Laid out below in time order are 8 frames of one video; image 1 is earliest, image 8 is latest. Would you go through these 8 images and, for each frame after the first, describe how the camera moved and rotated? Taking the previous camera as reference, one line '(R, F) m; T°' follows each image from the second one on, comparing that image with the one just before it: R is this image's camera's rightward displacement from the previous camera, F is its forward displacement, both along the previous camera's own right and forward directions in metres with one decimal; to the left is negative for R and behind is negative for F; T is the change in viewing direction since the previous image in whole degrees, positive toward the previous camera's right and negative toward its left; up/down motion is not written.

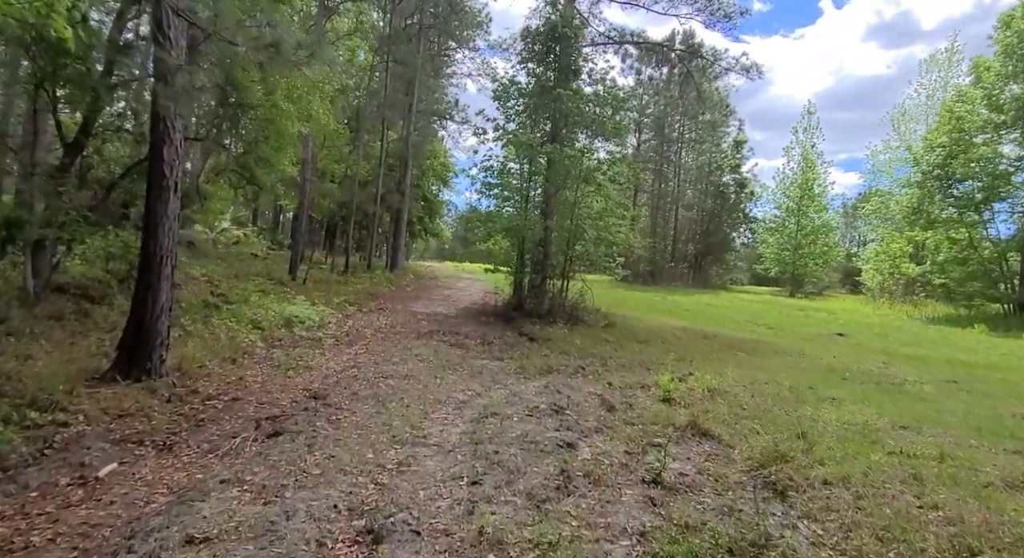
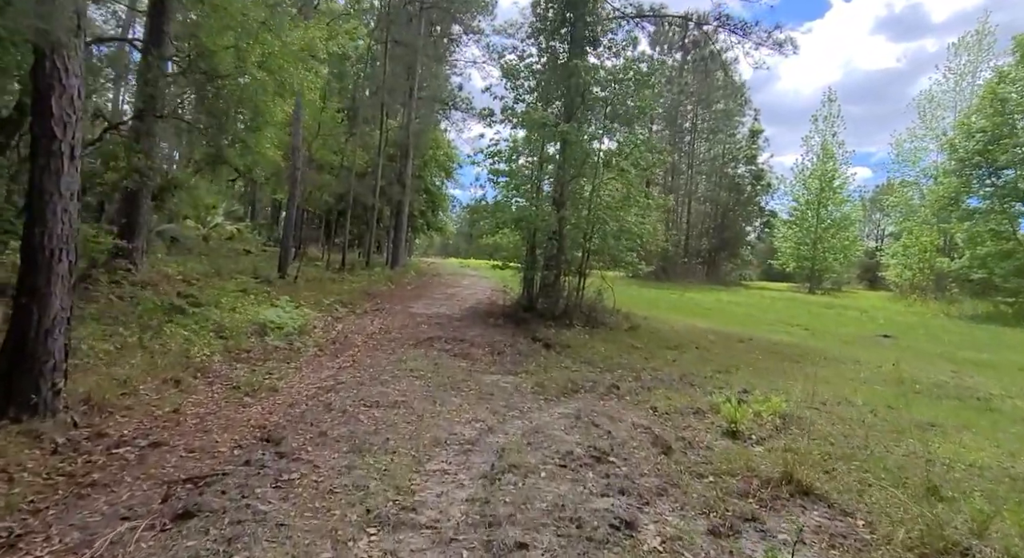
(-0.1, +1.4) m; 0°
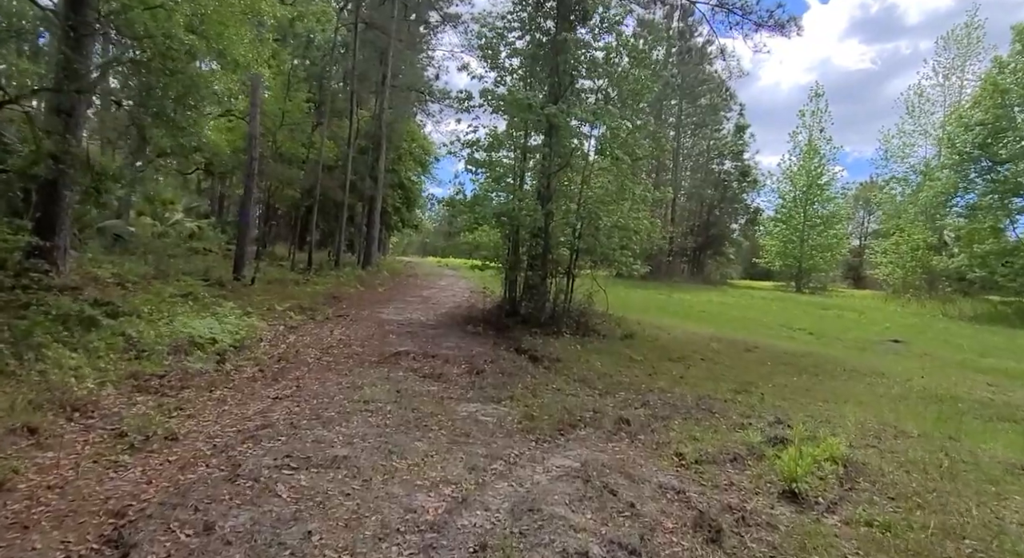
(0.0, +1.3) m; +2°
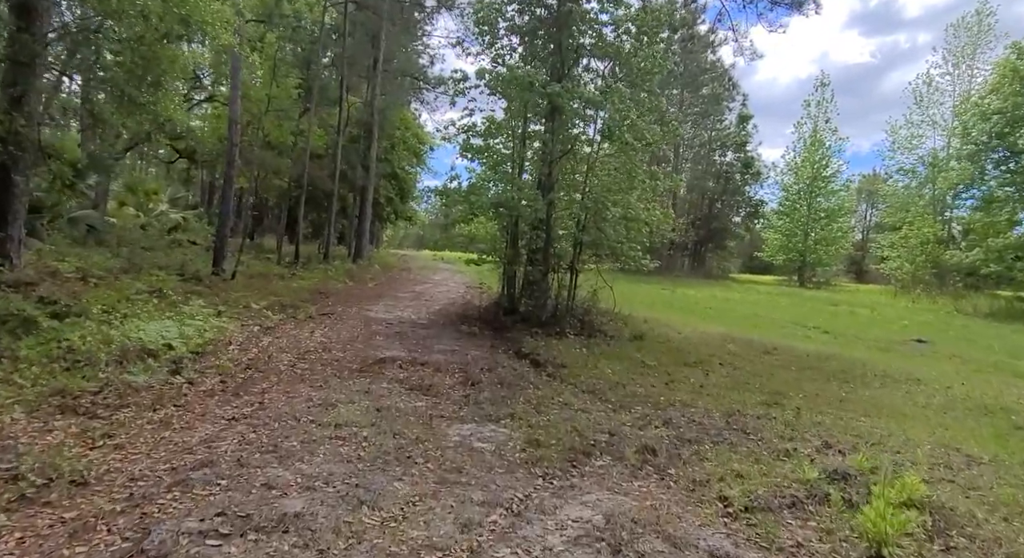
(0.0, +0.8) m; 0°
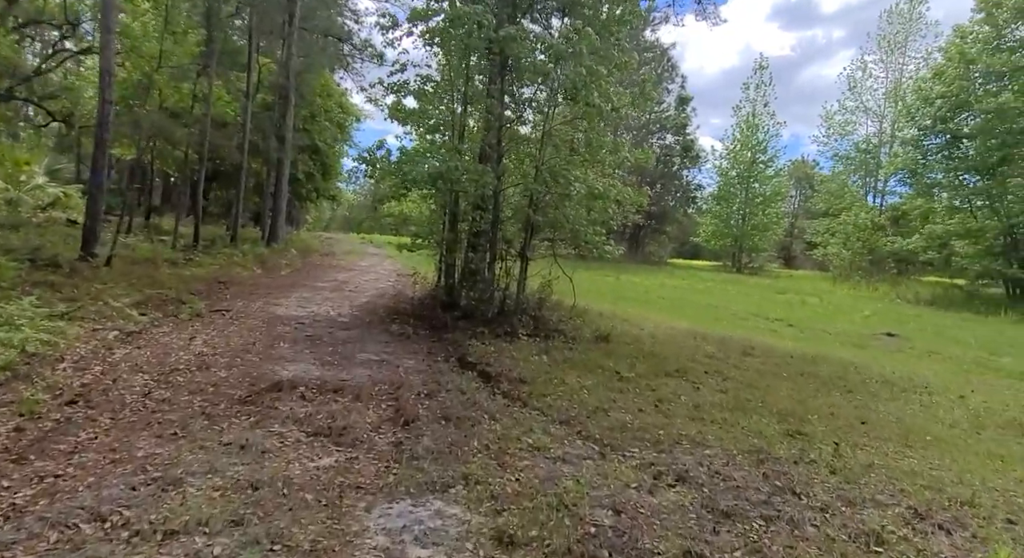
(-0.1, +1.6) m; +7°
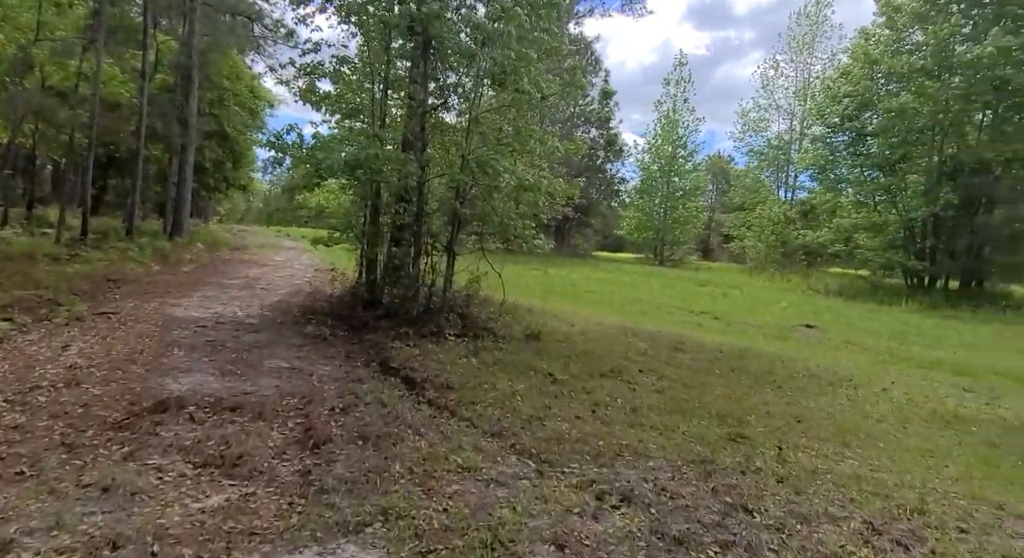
(0.0, +0.4) m; +7°
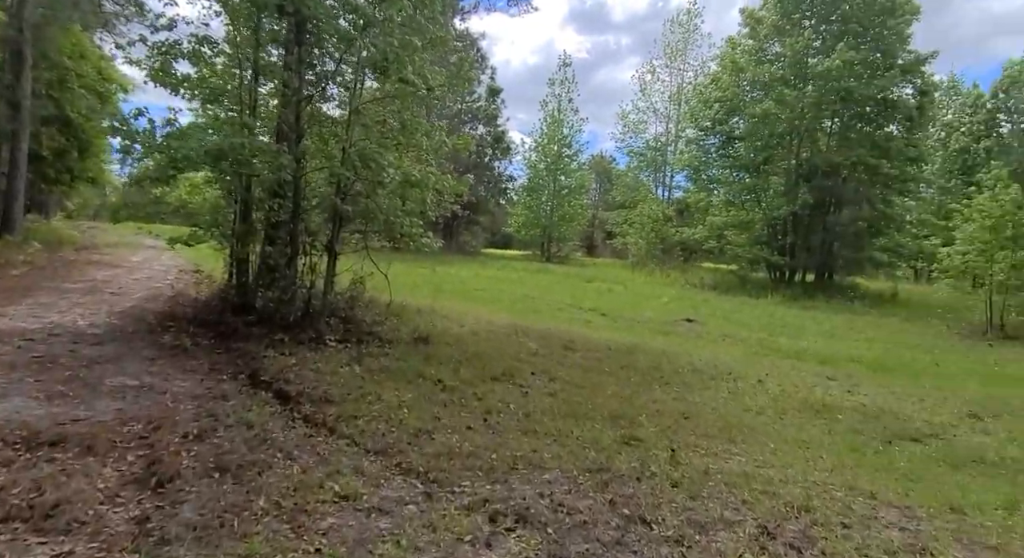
(0.0, +0.3) m; +11°
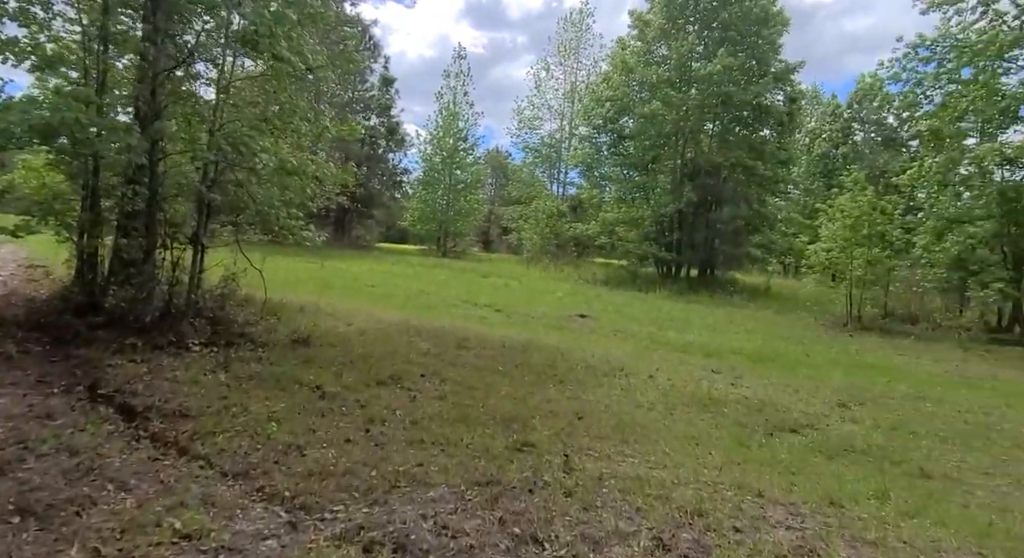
(+0.1, +0.3) m; +10°
